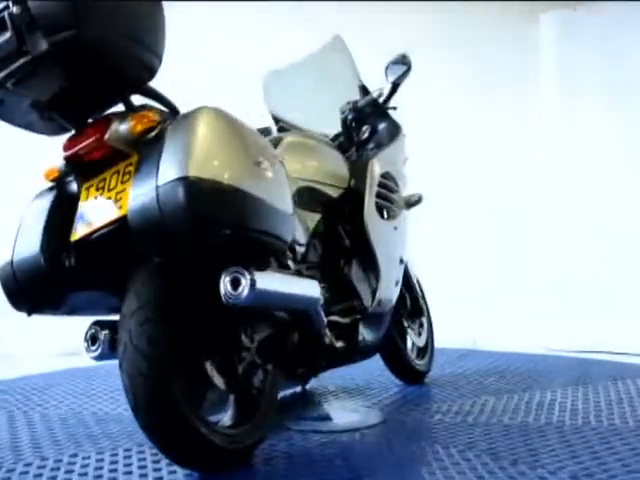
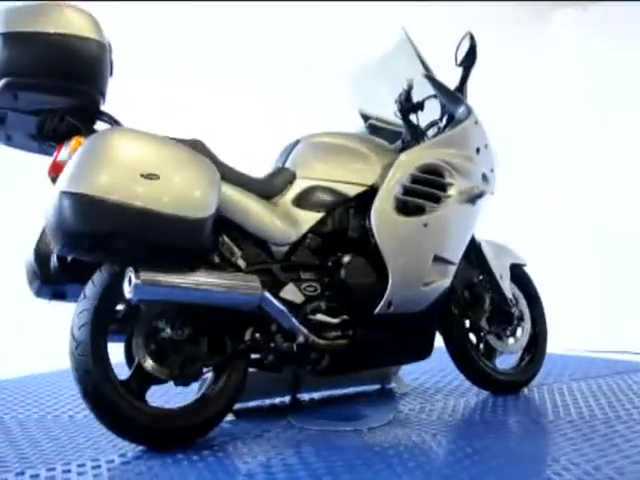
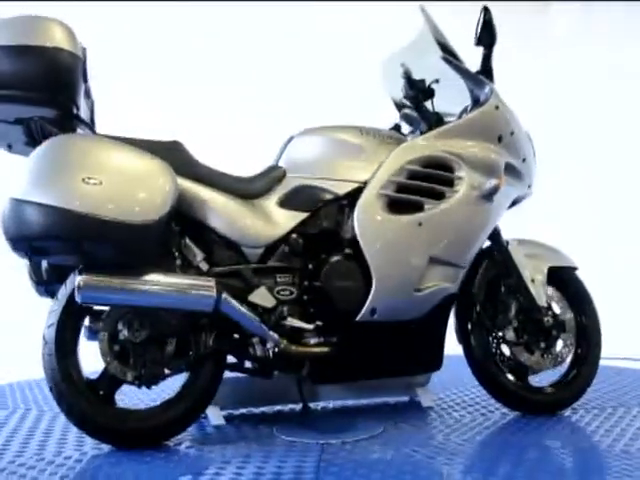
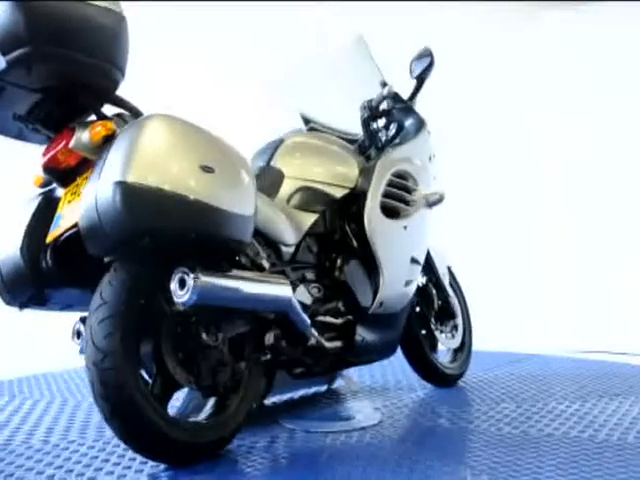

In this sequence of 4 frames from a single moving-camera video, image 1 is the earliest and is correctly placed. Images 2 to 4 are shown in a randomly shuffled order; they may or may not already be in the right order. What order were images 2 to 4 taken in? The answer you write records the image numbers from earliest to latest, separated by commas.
4, 2, 3
